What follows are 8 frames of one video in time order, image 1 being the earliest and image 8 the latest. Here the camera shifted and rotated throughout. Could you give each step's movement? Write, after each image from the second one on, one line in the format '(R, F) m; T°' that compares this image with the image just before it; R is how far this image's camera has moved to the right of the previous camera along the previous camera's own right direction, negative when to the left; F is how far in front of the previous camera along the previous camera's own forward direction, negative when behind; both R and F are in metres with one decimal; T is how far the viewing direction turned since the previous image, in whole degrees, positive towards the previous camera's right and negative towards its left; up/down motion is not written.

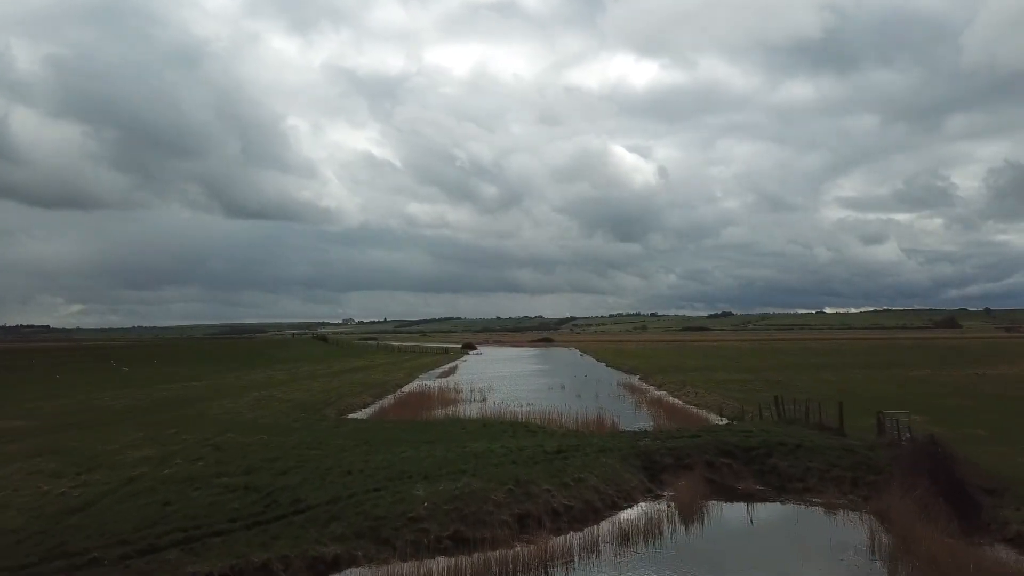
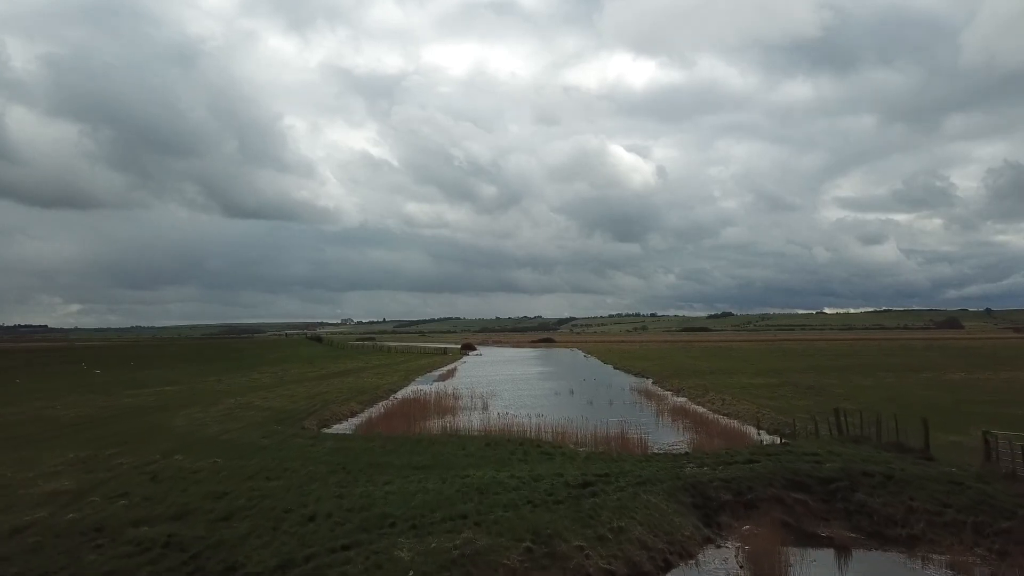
(-0.4, +4.2) m; 0°
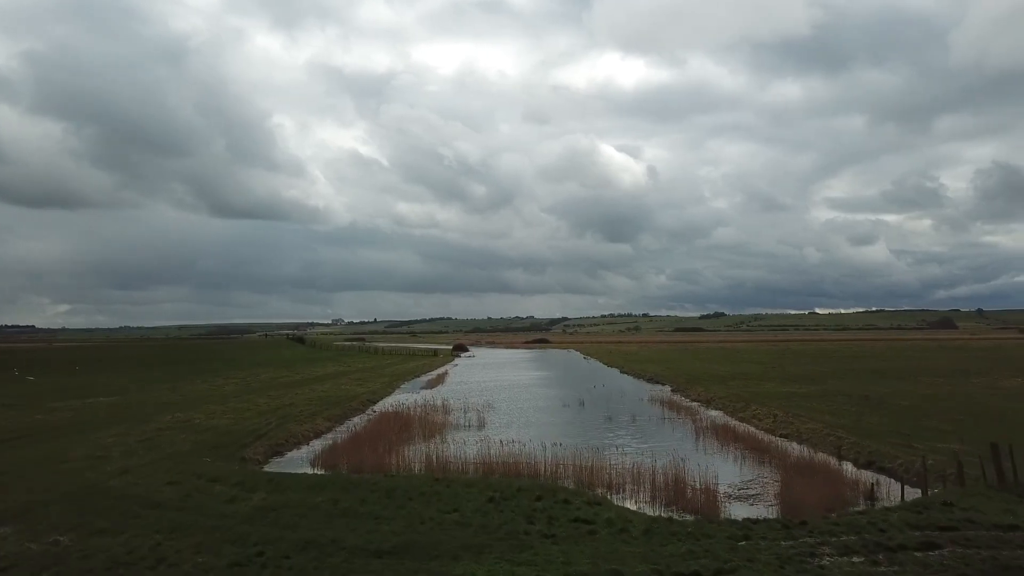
(-0.5, +6.8) m; +1°
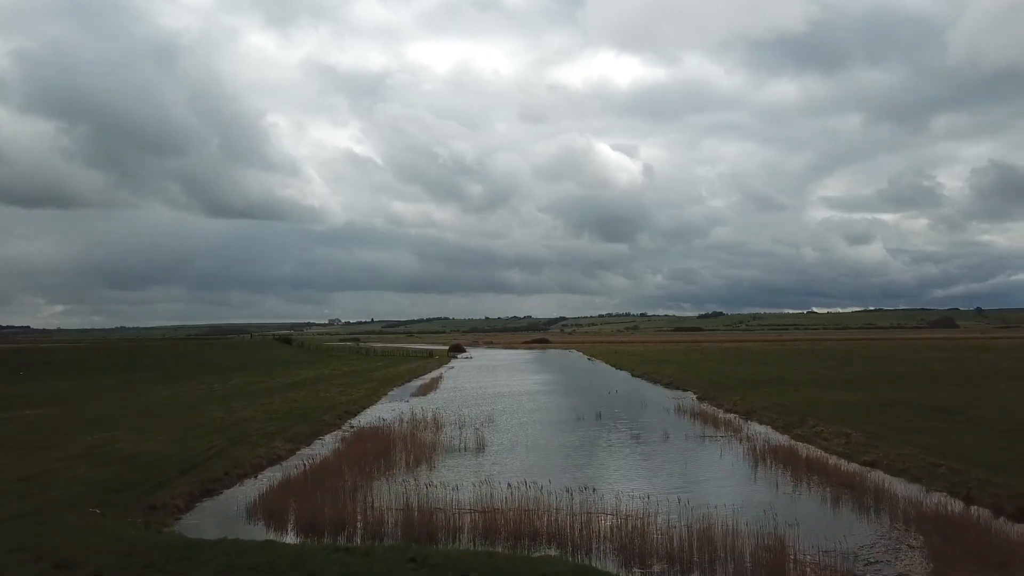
(-0.4, +5.9) m; 0°
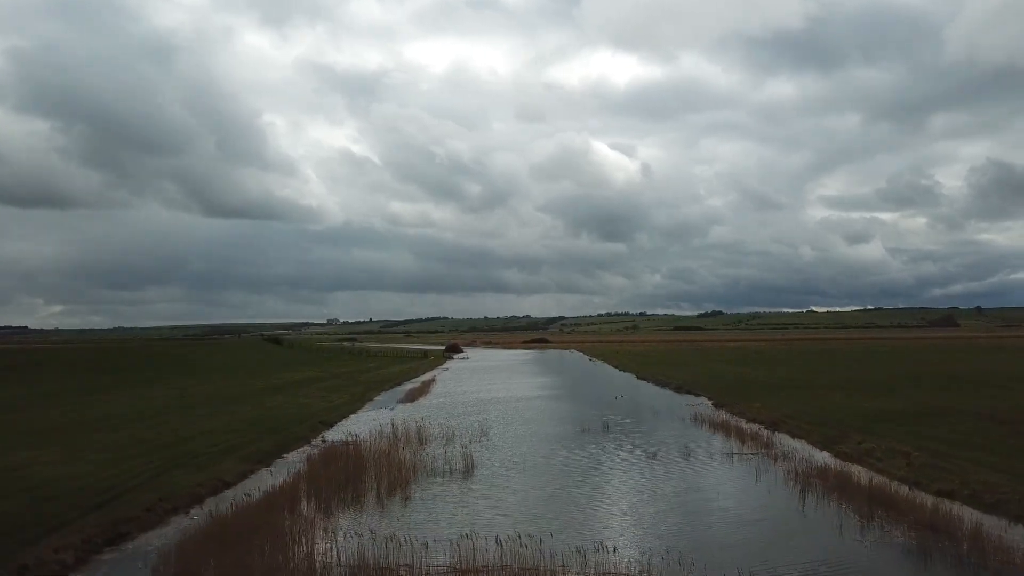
(+0.1, +3.9) m; 0°
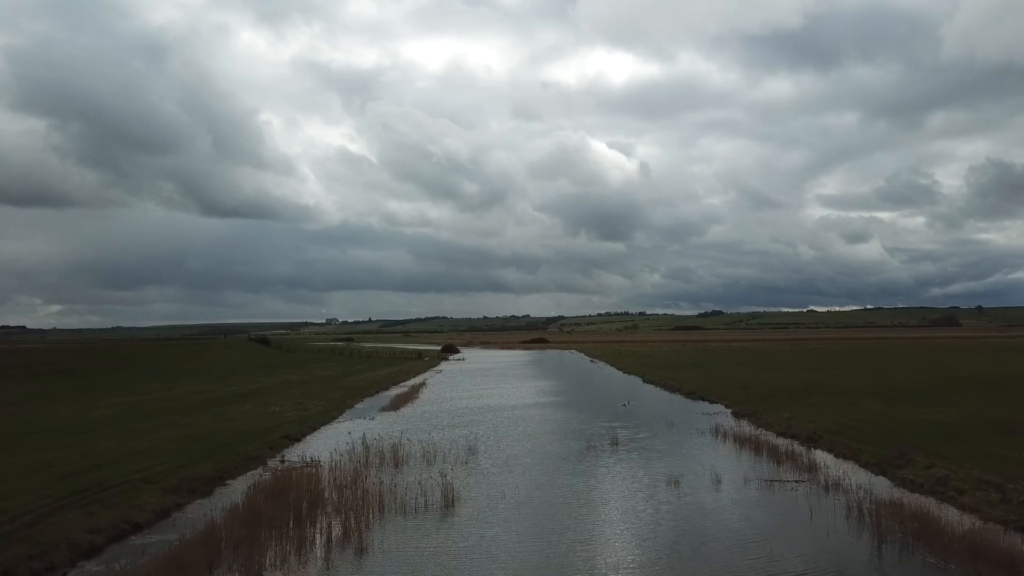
(+0.2, +4.1) m; 0°
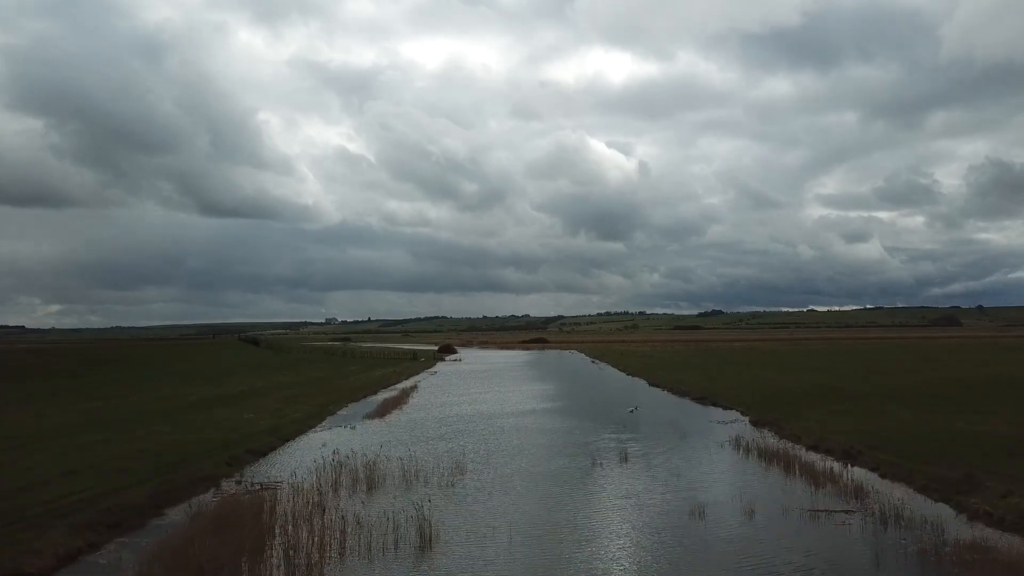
(+0.2, +3.1) m; 0°
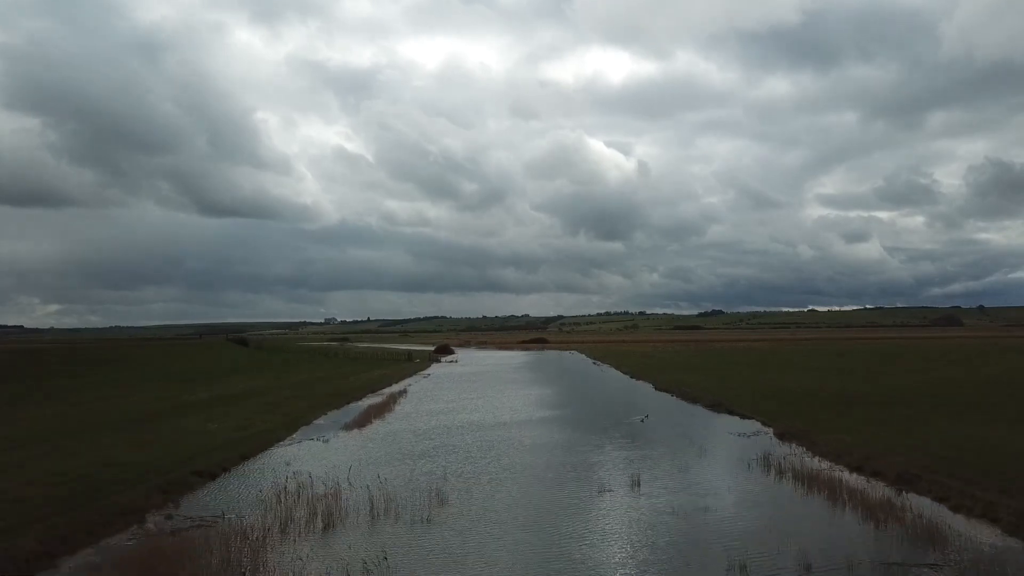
(+0.2, +3.4) m; 0°
